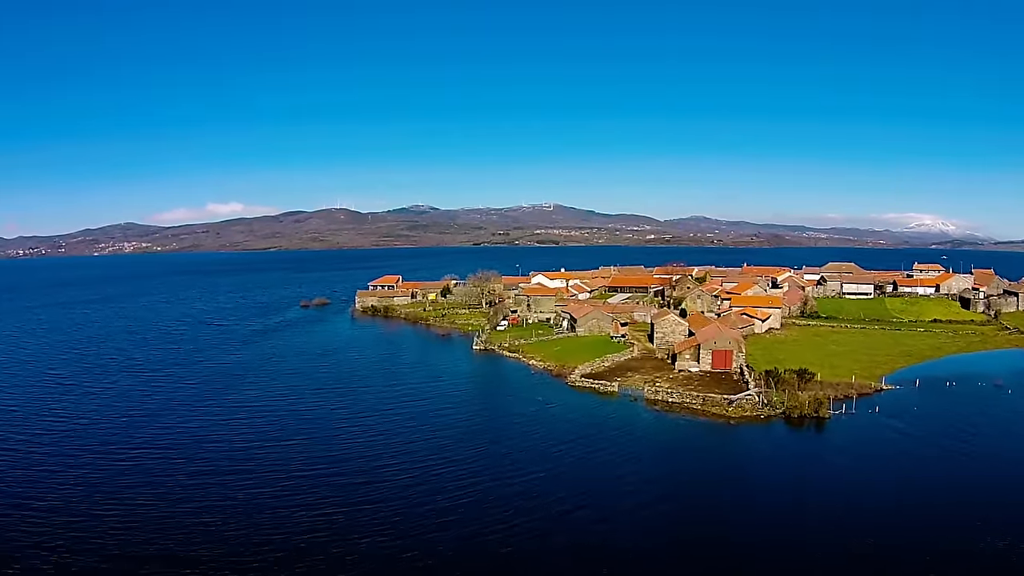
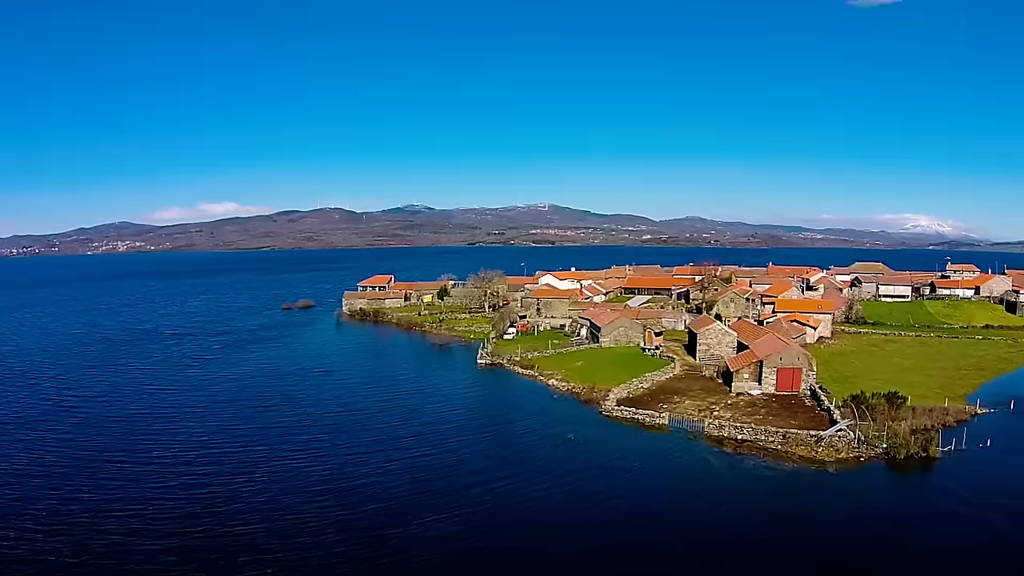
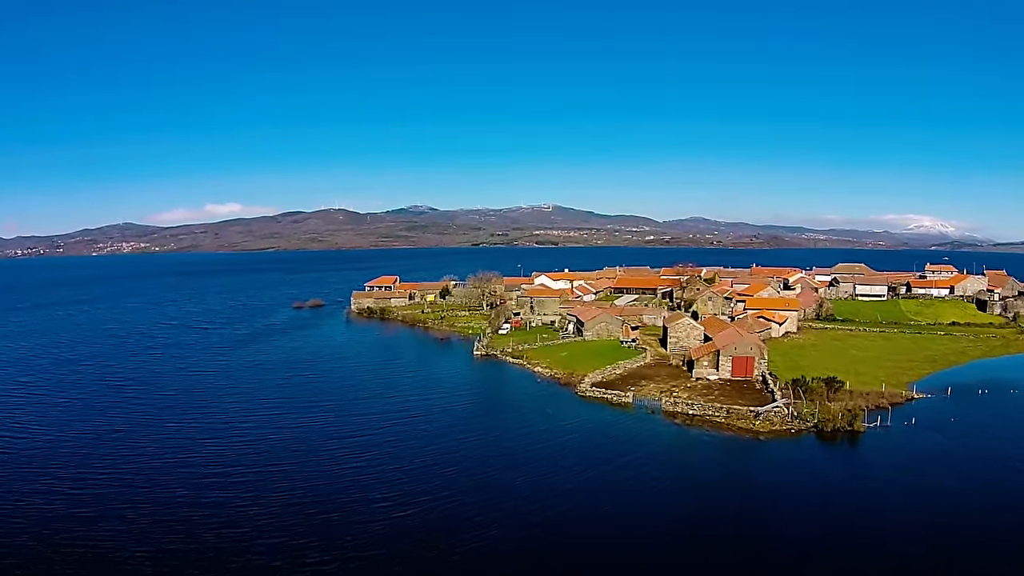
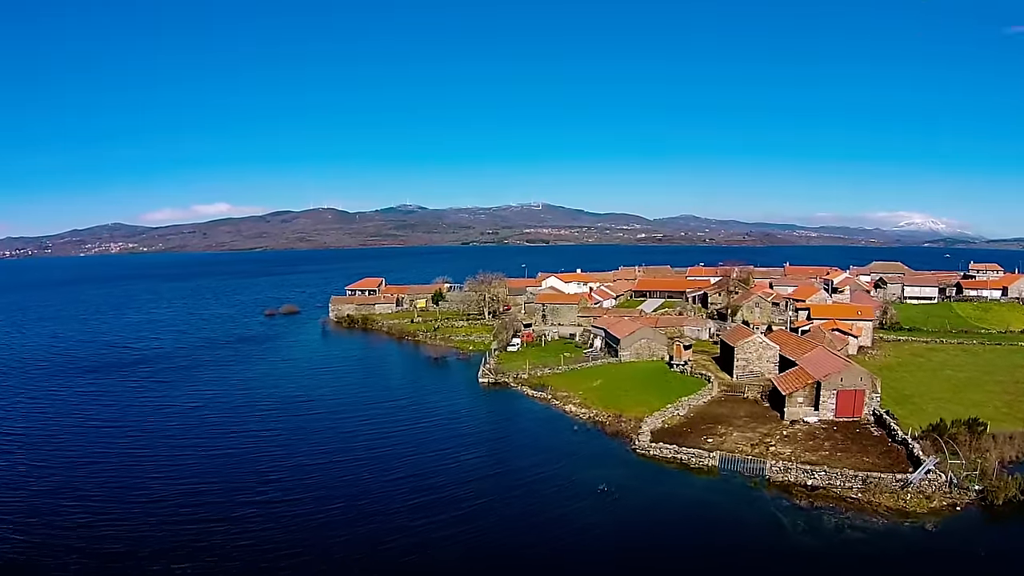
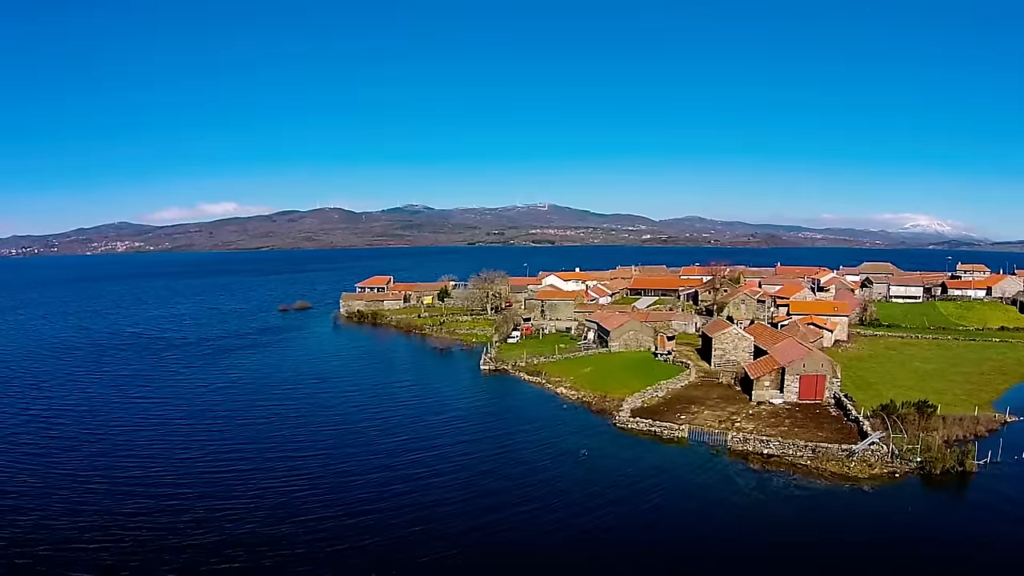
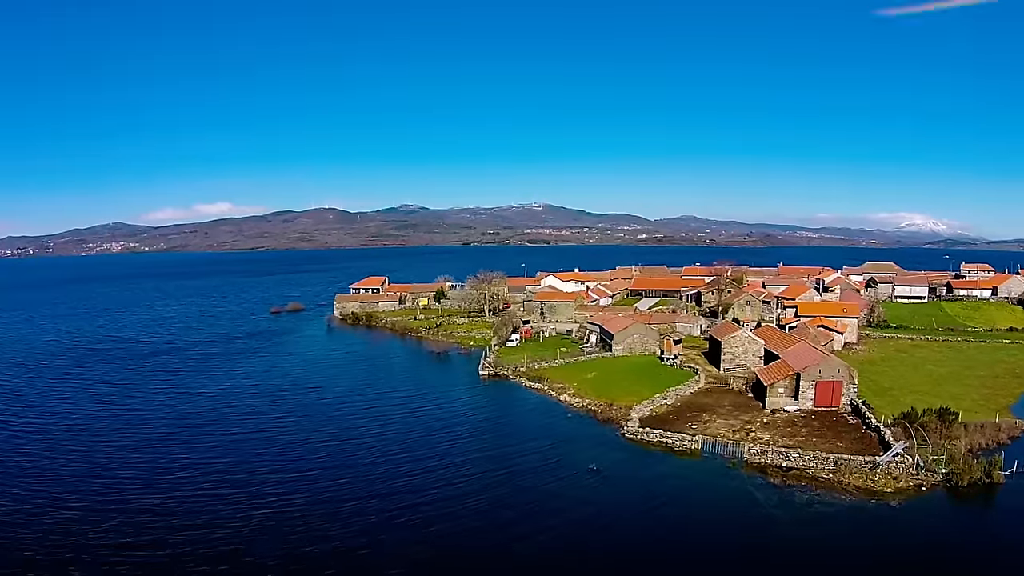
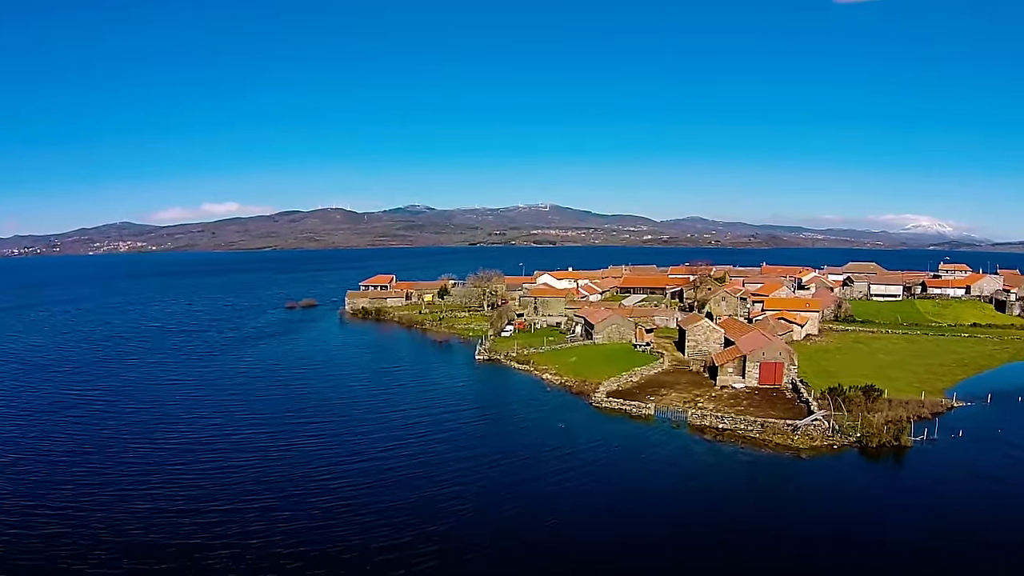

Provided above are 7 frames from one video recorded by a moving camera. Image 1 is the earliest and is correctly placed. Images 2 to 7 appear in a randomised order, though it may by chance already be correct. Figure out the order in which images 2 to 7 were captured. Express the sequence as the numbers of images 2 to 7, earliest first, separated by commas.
3, 7, 2, 5, 6, 4
